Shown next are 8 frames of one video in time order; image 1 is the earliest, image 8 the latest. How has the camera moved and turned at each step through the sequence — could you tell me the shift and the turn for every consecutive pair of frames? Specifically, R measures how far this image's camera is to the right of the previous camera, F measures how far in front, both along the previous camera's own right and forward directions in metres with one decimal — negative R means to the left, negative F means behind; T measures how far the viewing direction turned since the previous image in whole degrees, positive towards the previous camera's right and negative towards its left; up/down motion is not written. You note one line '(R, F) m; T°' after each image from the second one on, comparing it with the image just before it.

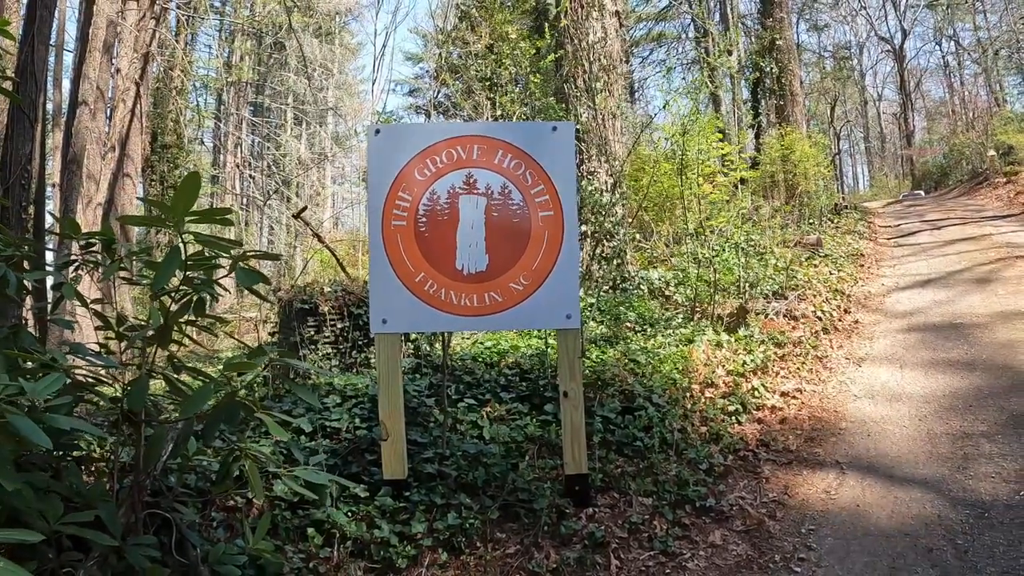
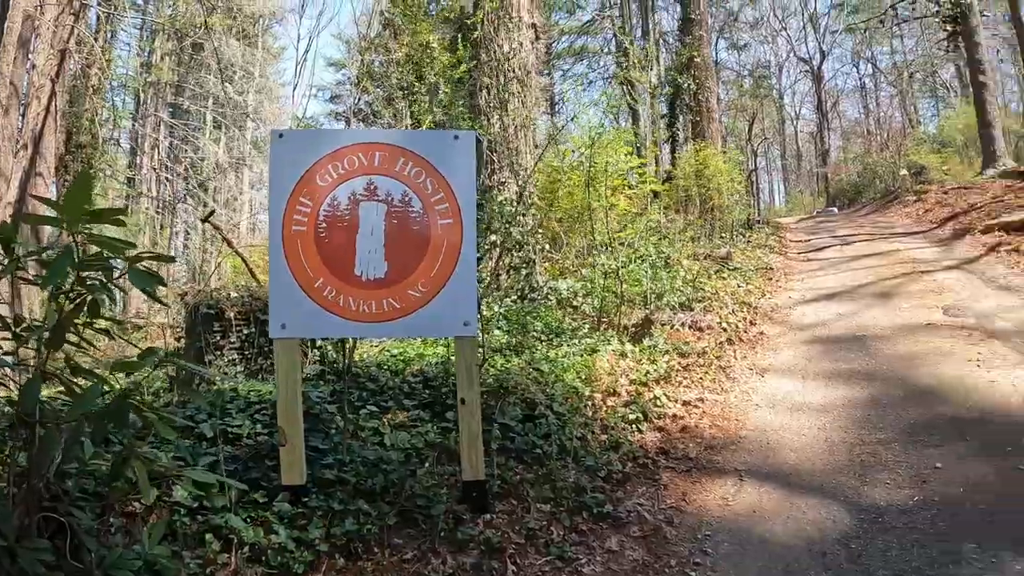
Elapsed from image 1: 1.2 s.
(+0.5, 0.0) m; +2°
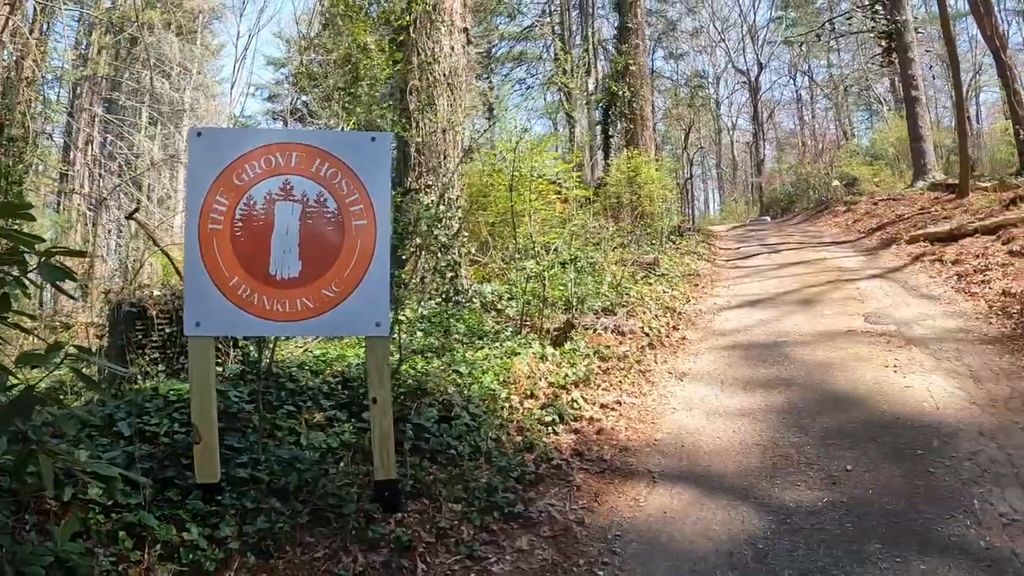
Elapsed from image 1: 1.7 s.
(+0.5, -0.1) m; +2°
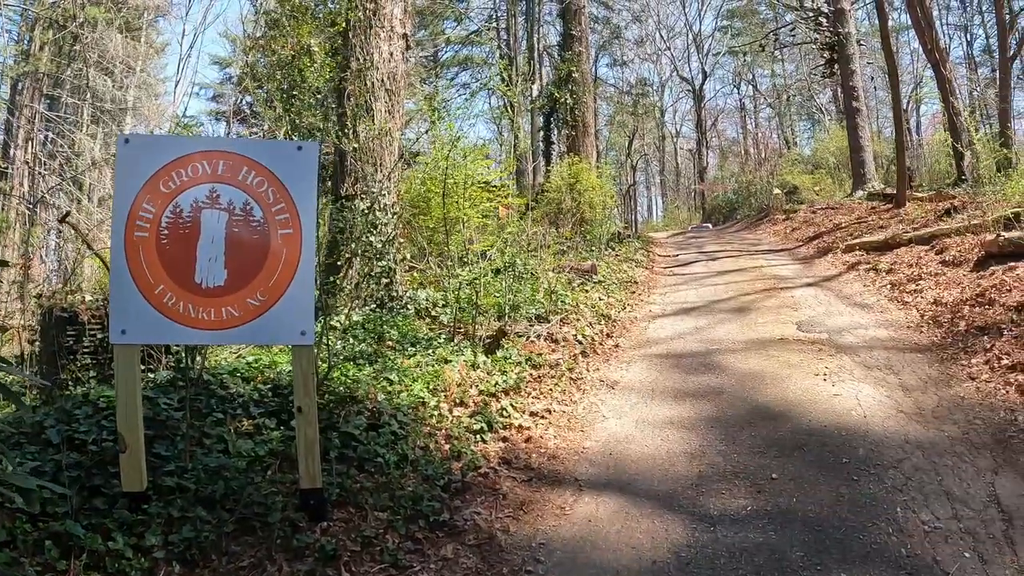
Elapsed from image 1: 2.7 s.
(+0.4, -0.1) m; +2°
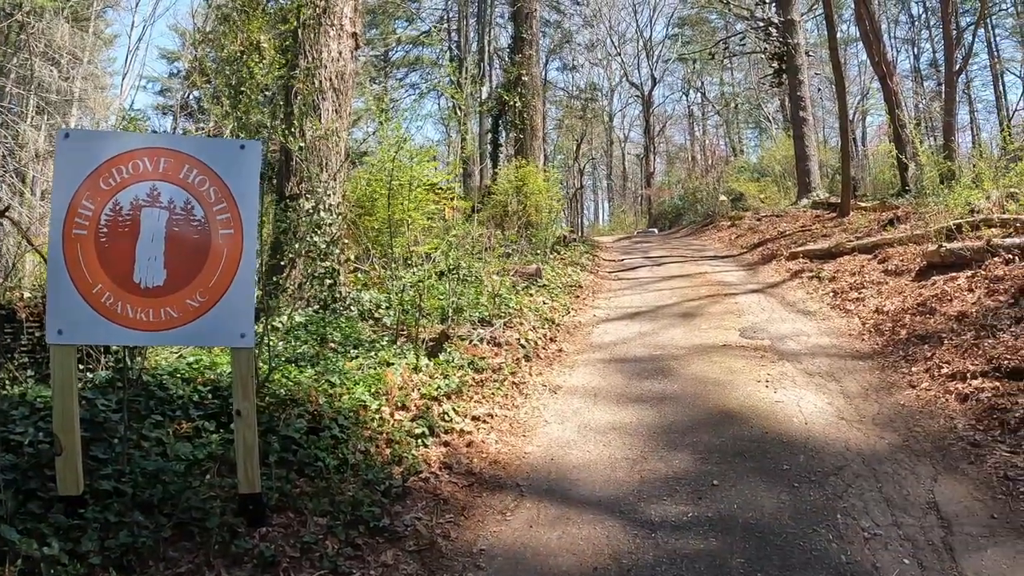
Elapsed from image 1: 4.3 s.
(+0.2, 0.0) m; +2°
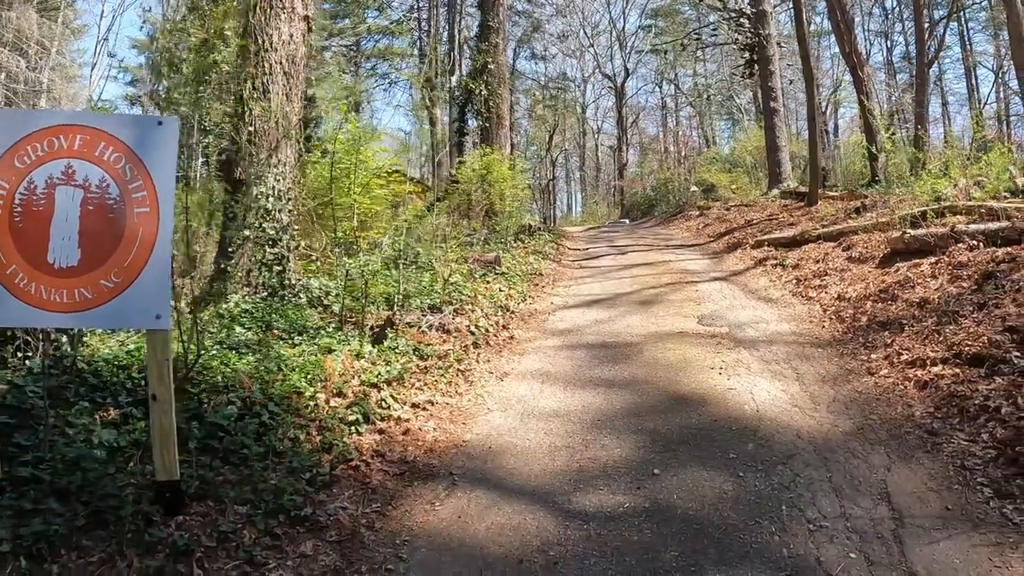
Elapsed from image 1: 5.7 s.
(+0.3, +0.3) m; +1°
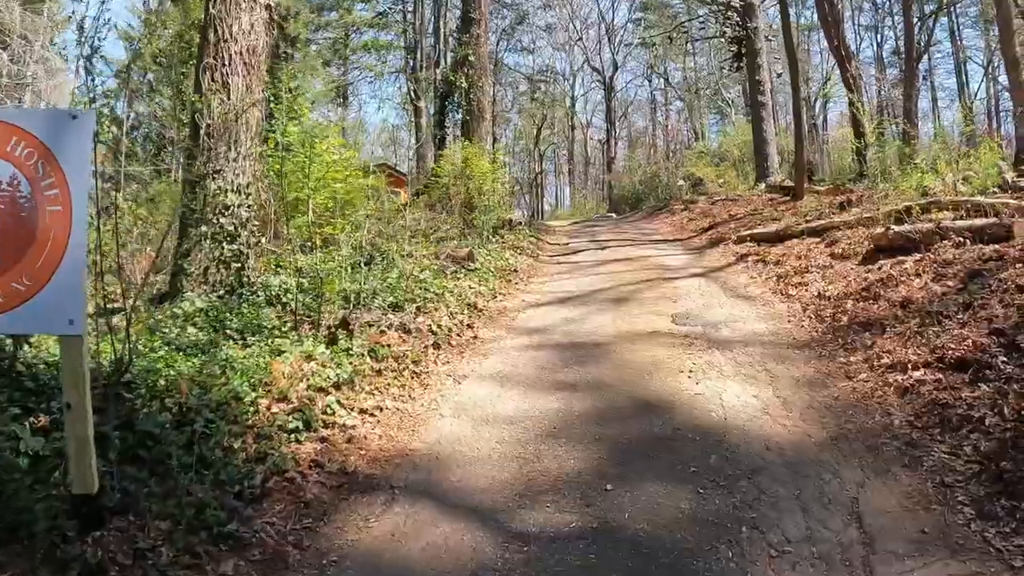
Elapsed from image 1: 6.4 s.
(+0.3, +0.4) m; 0°
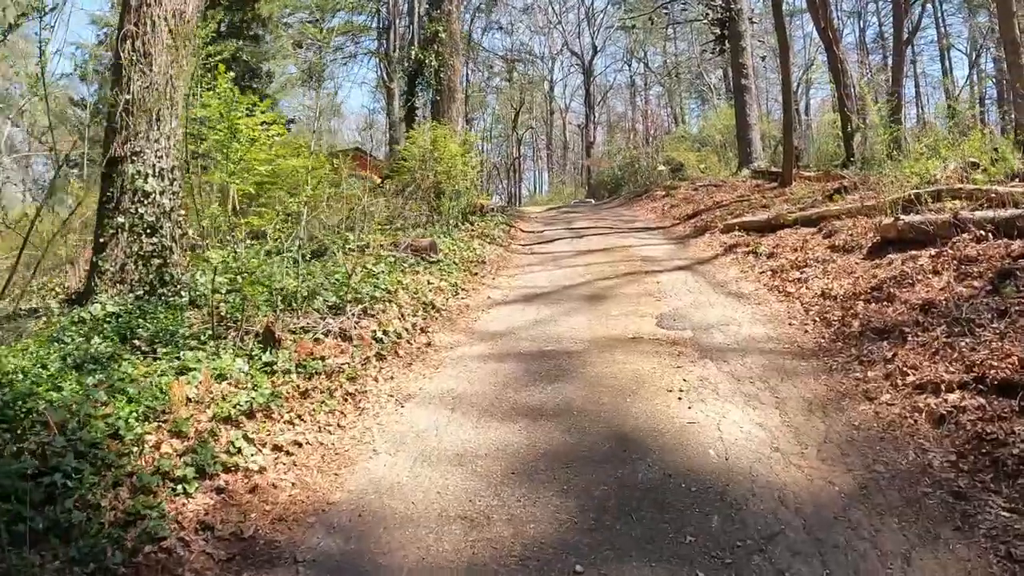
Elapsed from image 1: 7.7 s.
(+0.2, +1.0) m; +2°
